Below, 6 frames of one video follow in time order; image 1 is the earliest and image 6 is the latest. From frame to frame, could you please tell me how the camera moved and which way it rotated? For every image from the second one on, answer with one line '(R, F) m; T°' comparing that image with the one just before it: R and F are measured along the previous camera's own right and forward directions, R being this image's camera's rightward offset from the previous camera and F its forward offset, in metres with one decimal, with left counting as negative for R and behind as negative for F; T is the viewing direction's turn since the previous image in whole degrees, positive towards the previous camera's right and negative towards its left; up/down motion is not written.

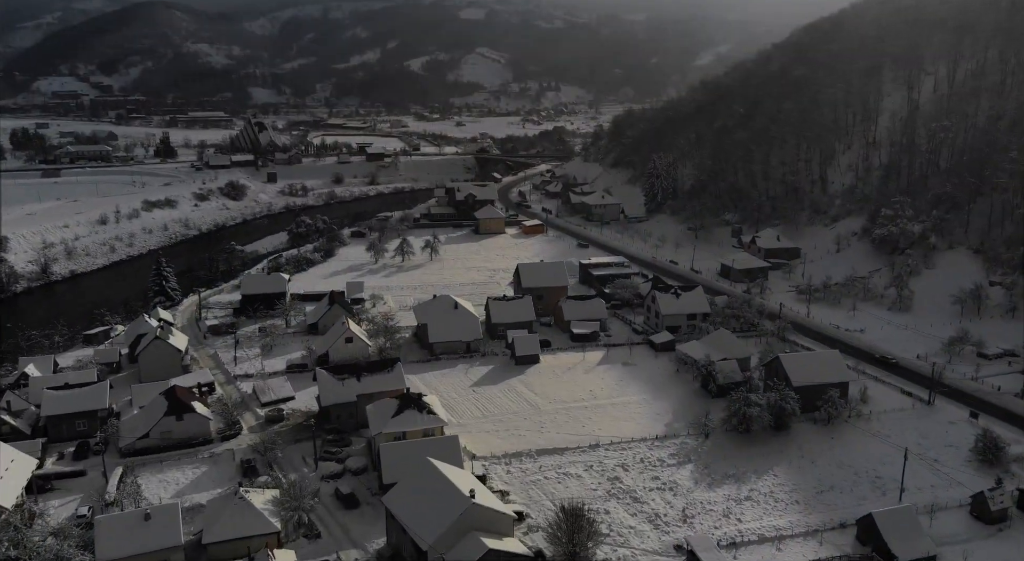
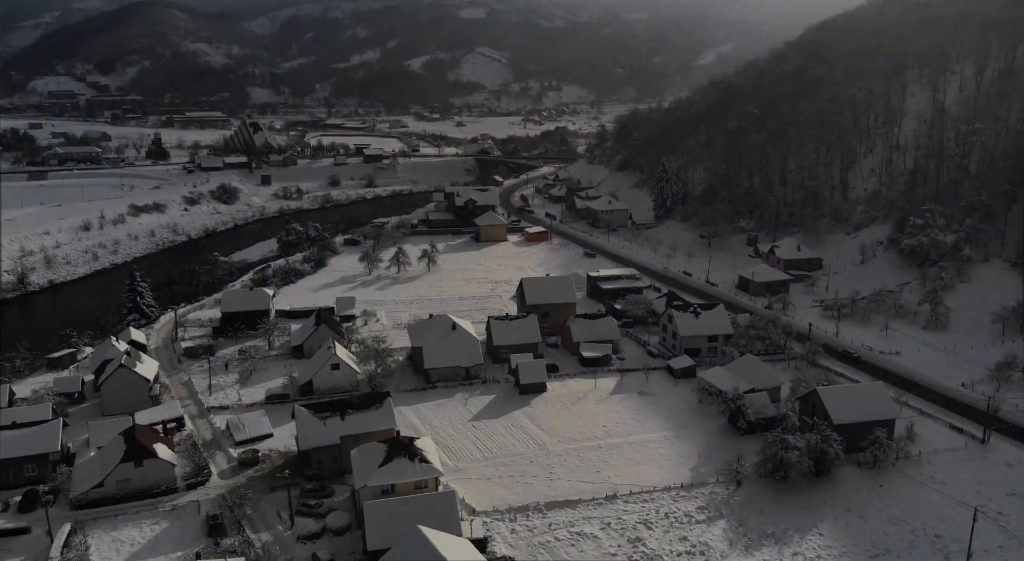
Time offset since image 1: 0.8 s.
(-0.1, +3.0) m; 0°
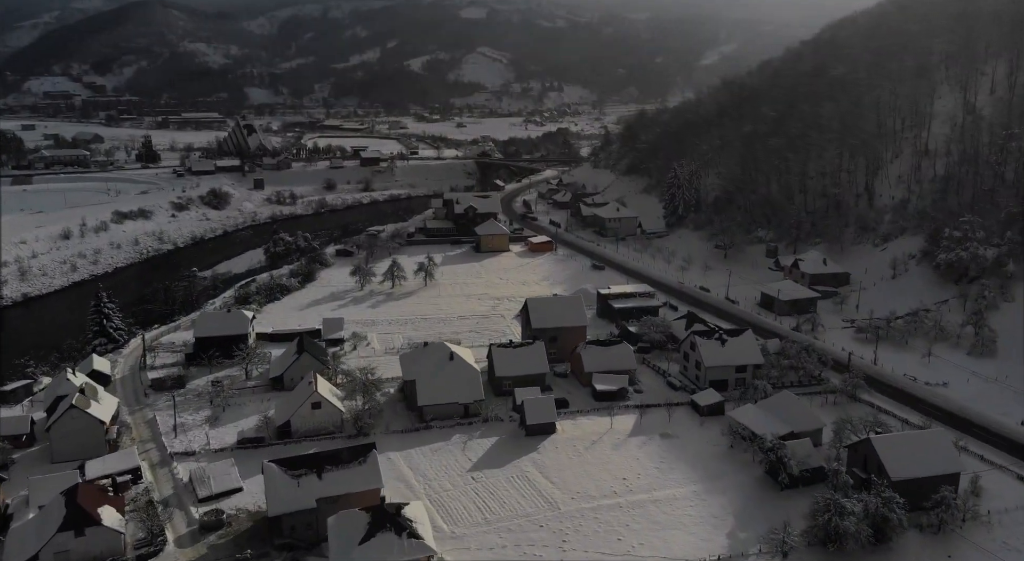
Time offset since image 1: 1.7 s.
(-0.1, +3.3) m; 0°
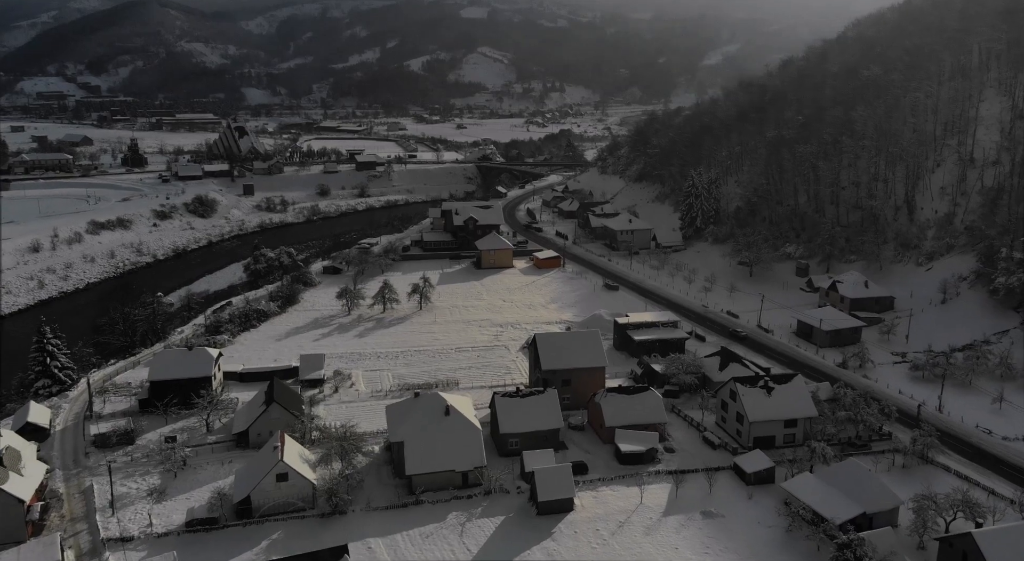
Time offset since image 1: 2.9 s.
(-0.2, +4.4) m; 0°
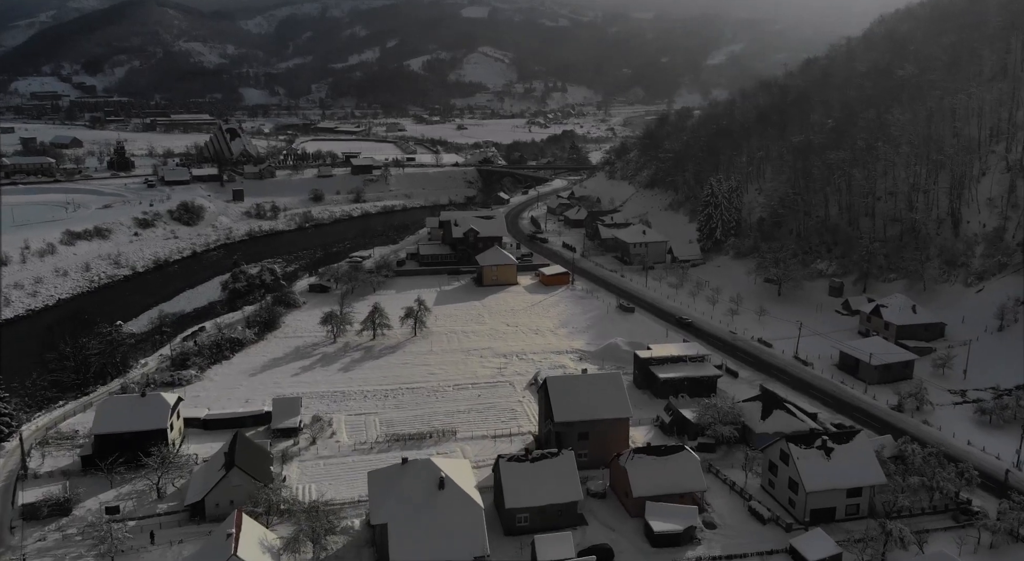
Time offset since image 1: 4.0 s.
(-0.2, +4.0) m; 0°
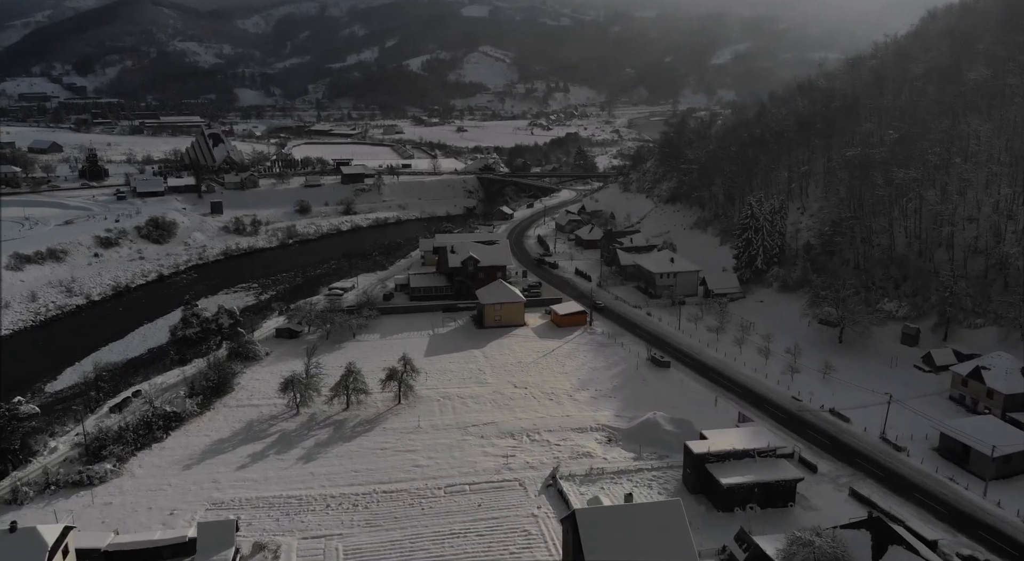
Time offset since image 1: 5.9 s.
(-0.3, +6.9) m; 0°
